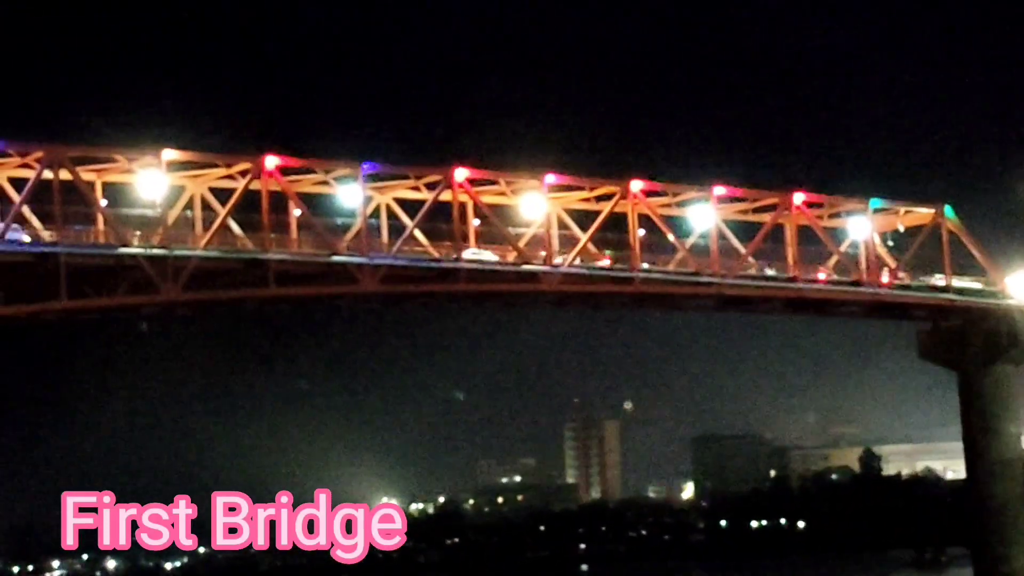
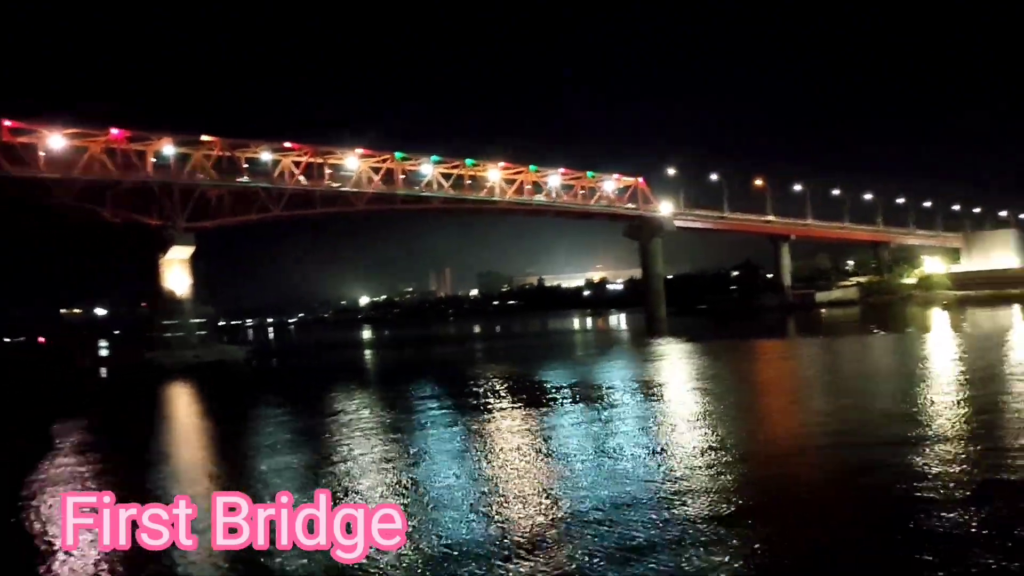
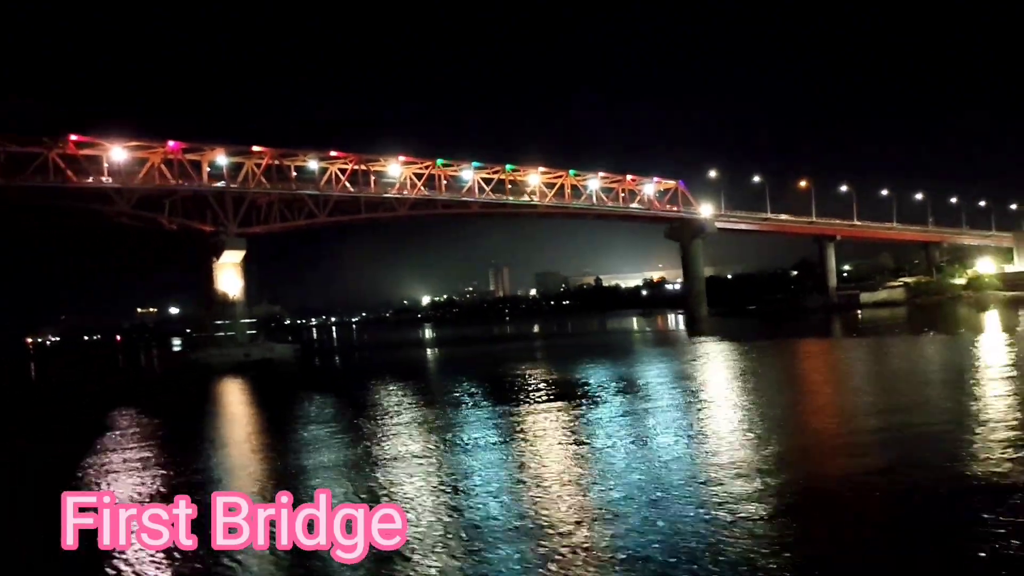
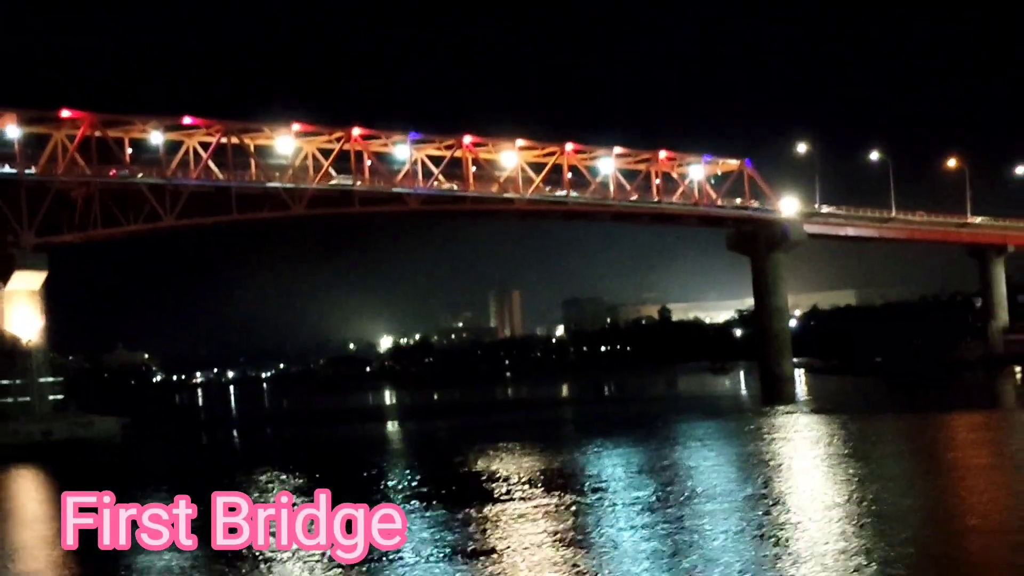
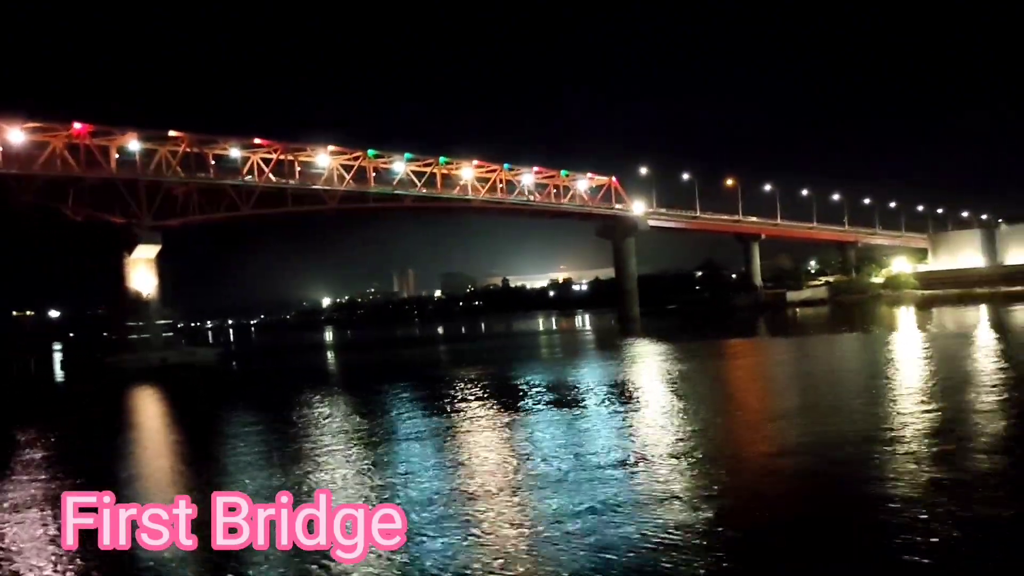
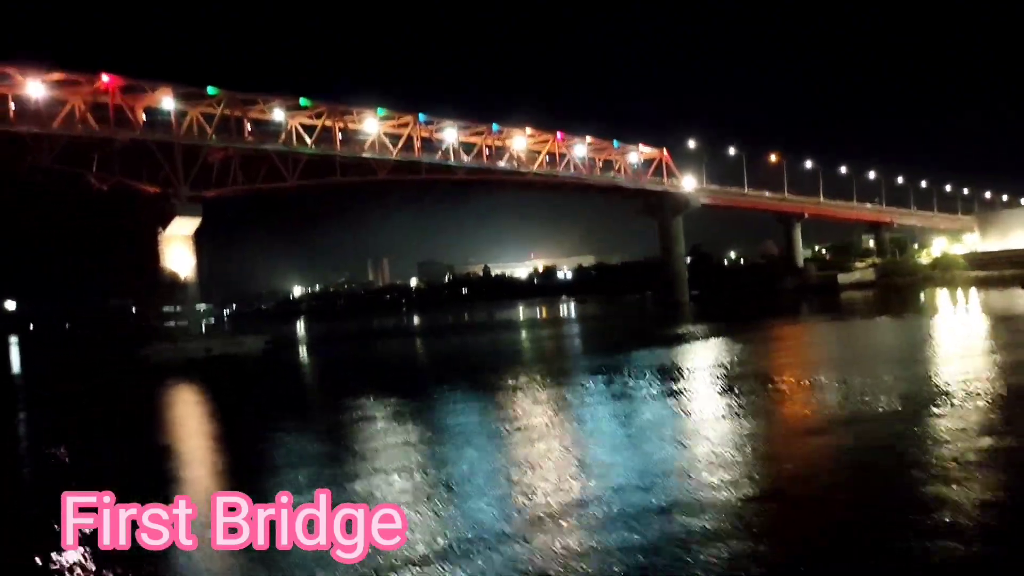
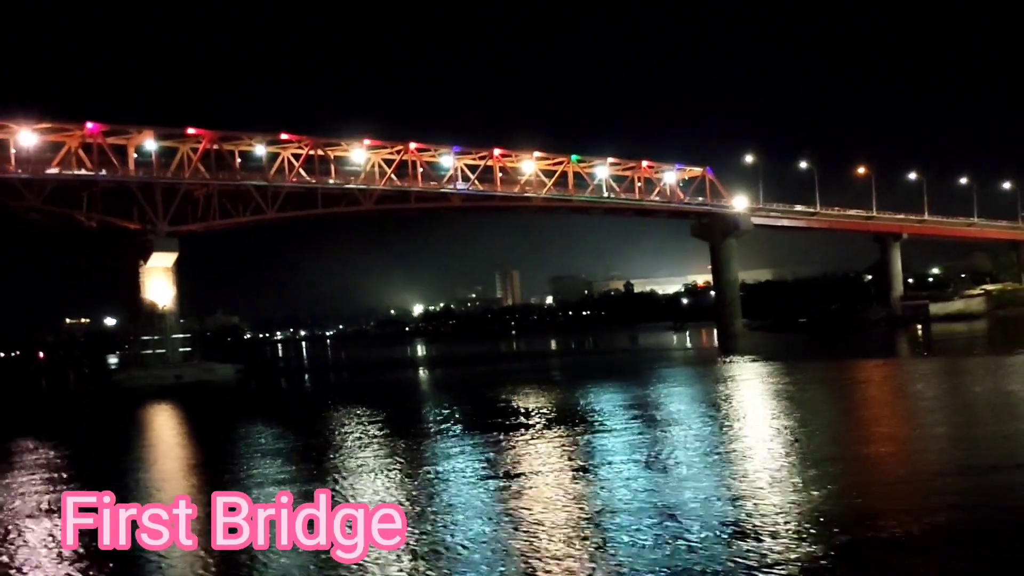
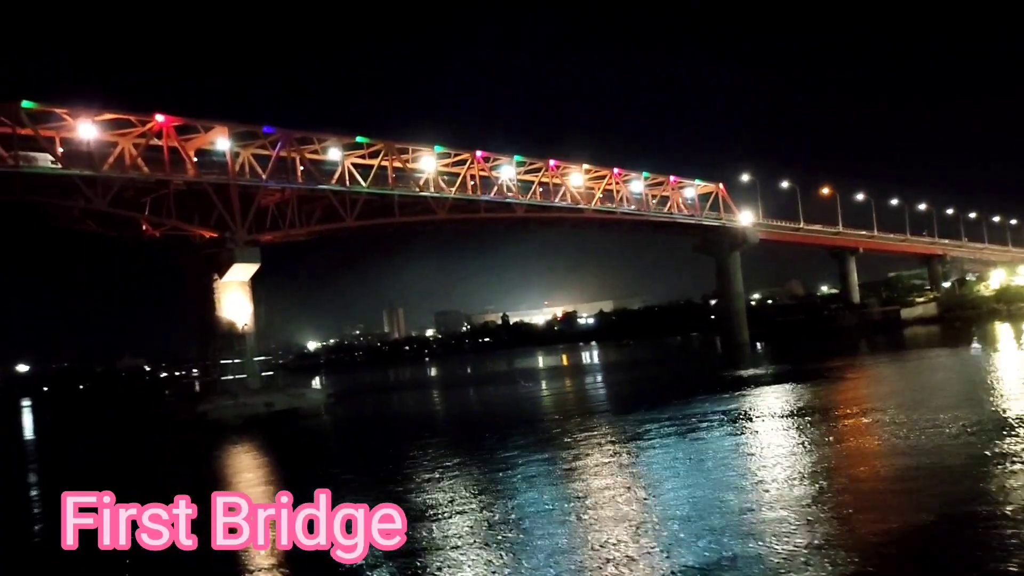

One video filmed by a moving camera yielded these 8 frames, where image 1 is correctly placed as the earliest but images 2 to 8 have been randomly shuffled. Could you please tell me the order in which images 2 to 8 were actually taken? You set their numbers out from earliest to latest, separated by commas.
4, 7, 3, 2, 5, 6, 8
